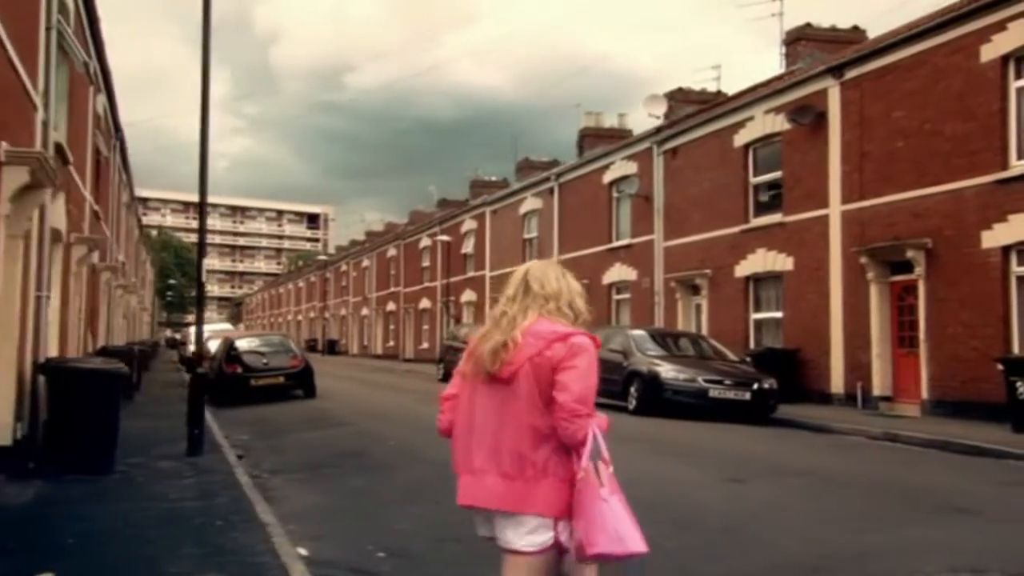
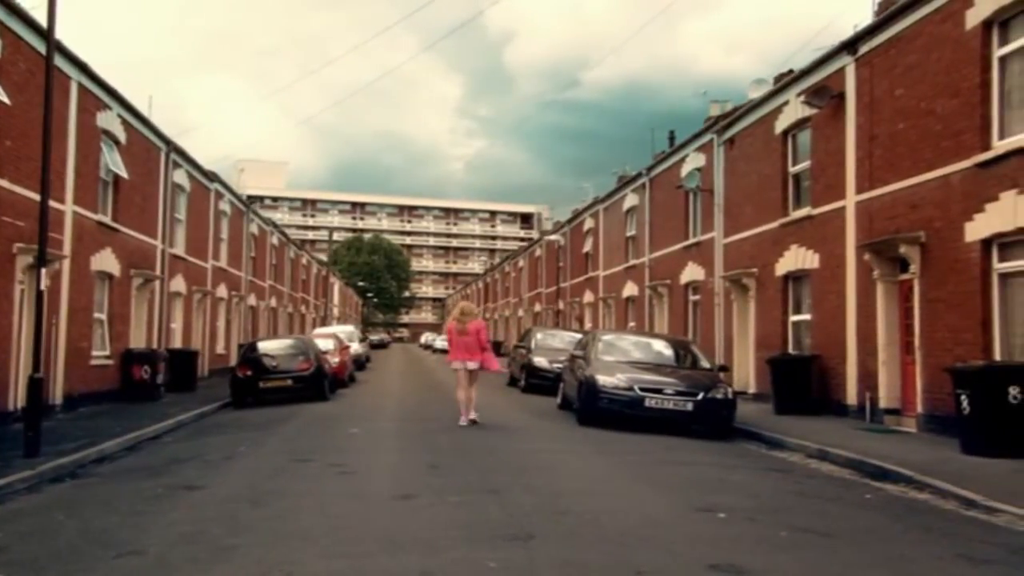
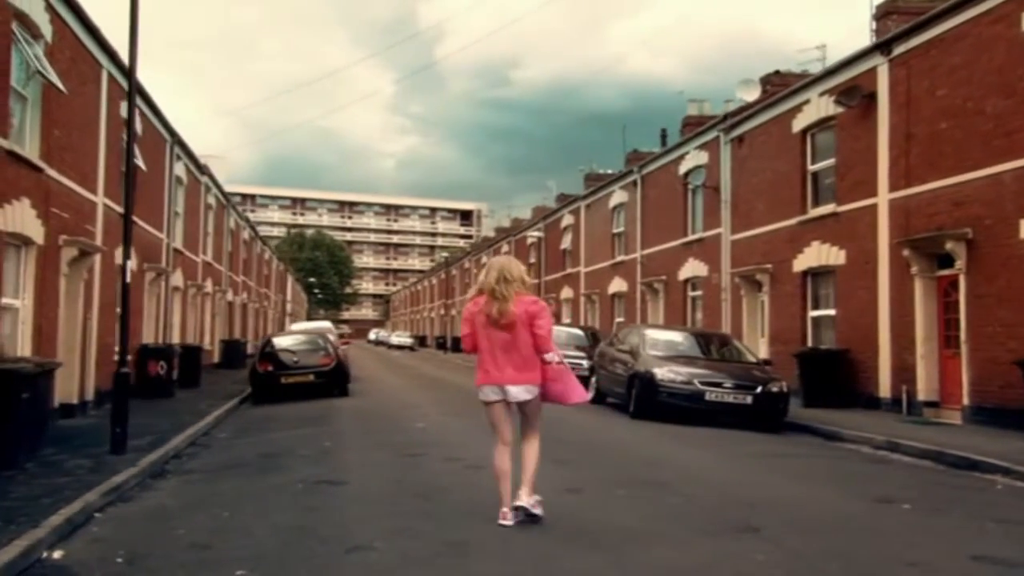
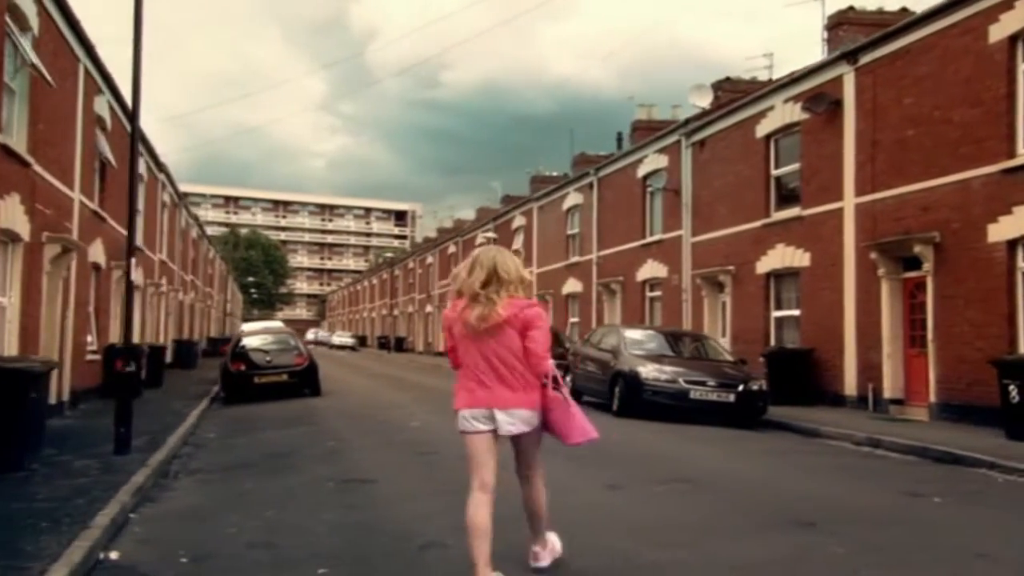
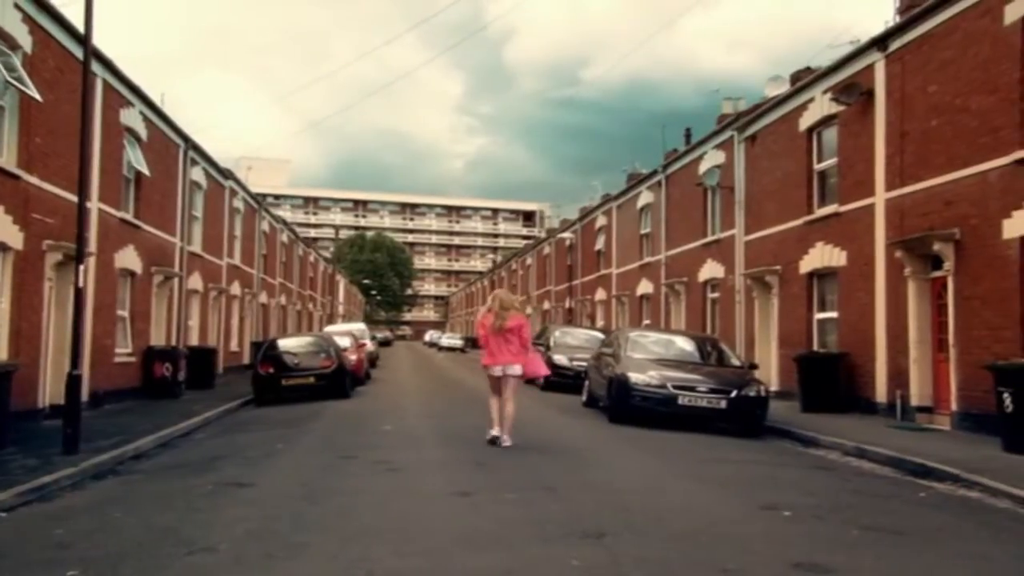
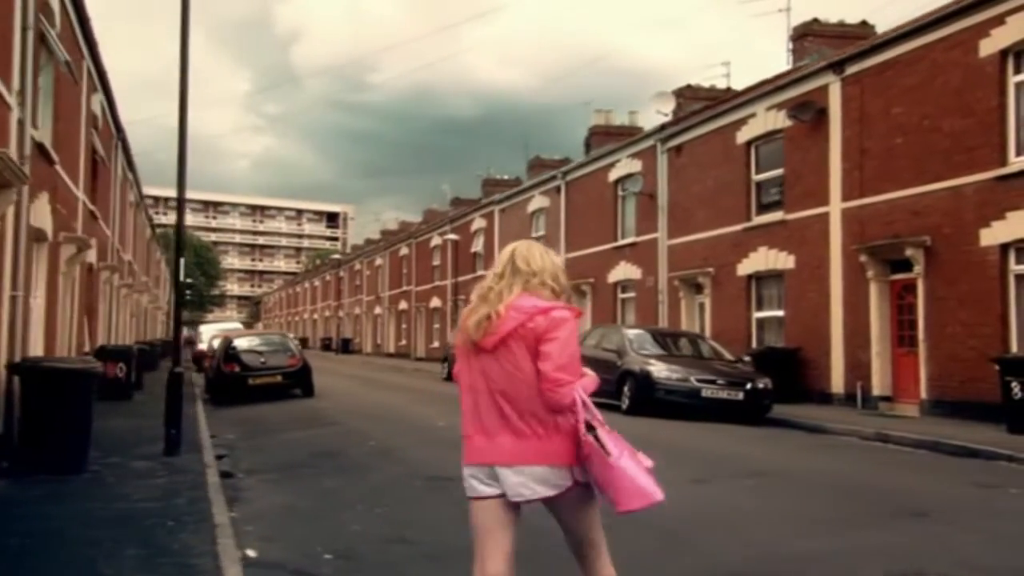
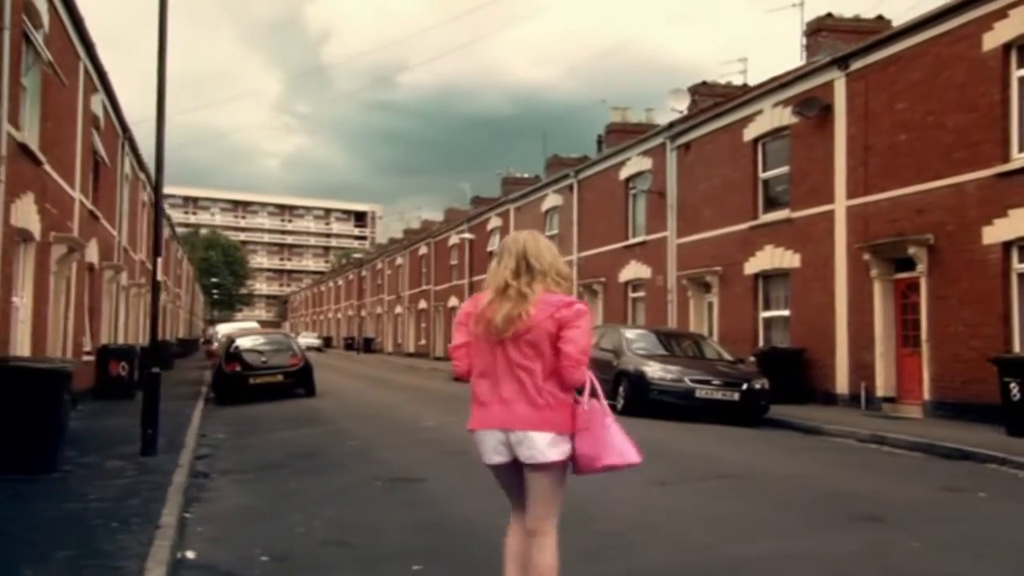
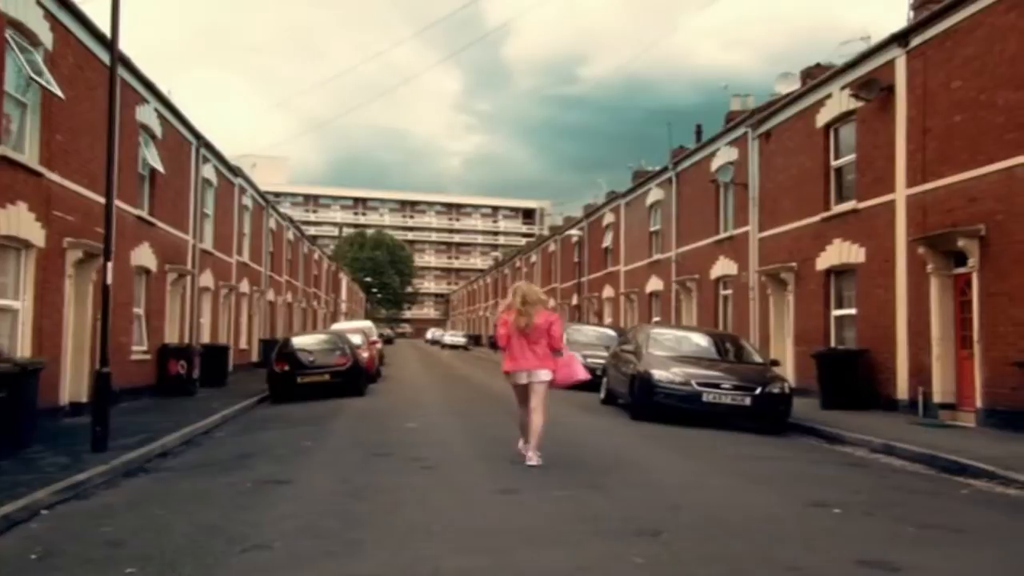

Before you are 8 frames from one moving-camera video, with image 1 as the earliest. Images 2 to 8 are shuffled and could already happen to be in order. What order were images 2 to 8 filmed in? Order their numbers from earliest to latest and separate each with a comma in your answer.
6, 7, 4, 3, 8, 5, 2
